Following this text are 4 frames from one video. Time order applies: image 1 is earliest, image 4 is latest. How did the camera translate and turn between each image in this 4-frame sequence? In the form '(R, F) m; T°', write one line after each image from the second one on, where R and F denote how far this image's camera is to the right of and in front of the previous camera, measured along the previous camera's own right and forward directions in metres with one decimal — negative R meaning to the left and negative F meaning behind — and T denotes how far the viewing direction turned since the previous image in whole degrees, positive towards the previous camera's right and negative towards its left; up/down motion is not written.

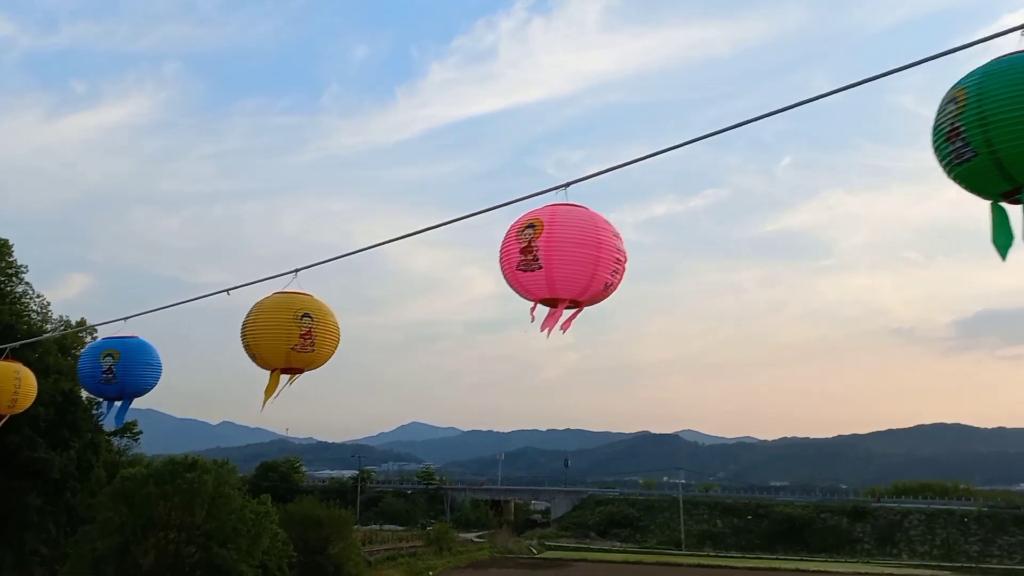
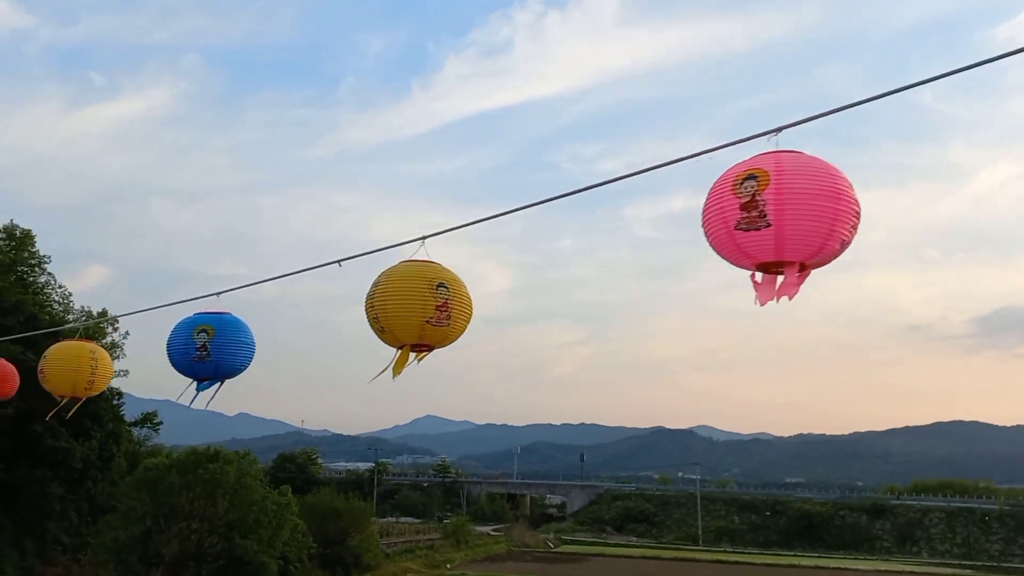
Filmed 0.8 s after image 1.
(-0.2, +0.1) m; -1°
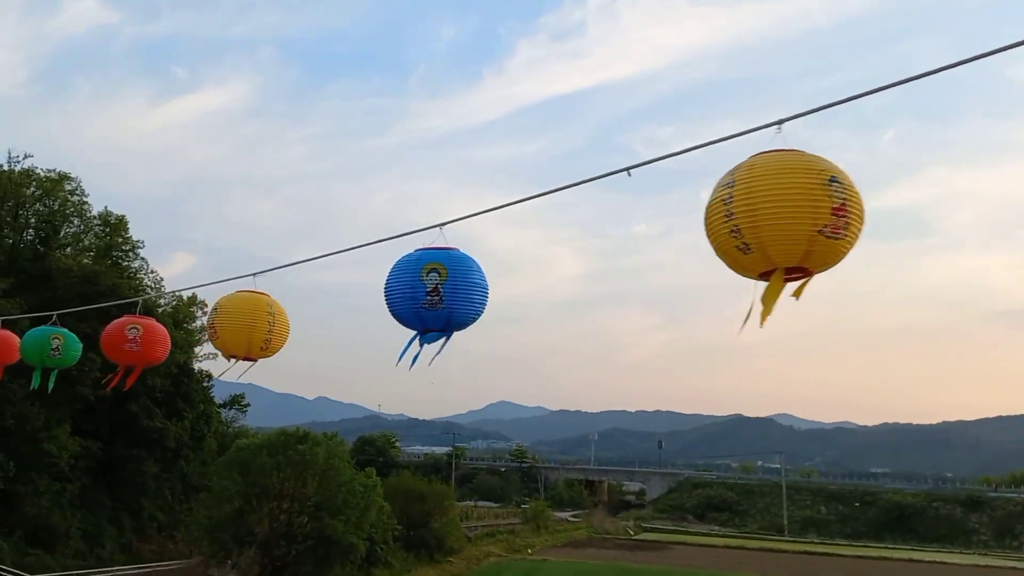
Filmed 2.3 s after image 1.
(-0.4, +0.4) m; -5°
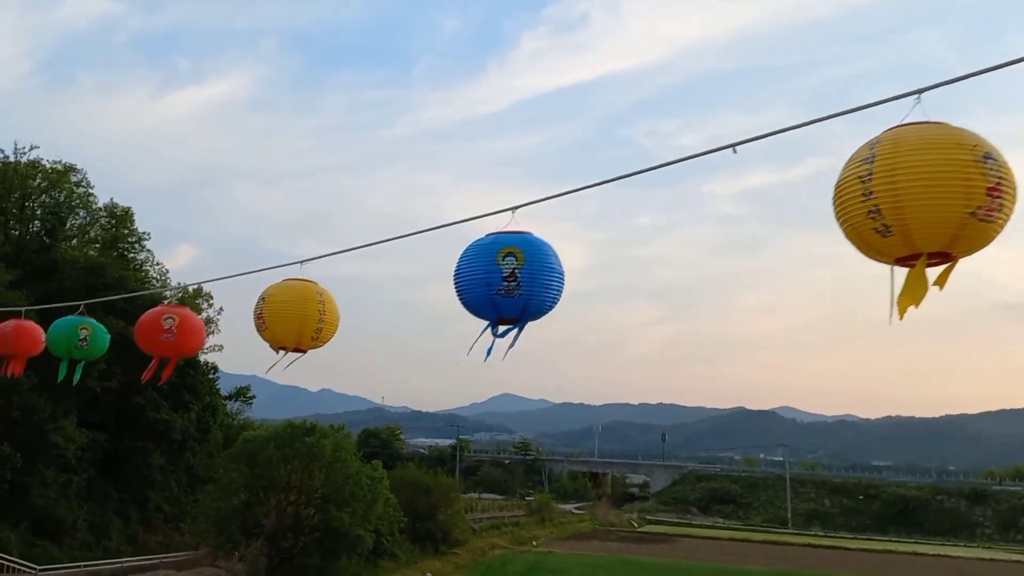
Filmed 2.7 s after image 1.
(-0.1, 0.0) m; 0°
